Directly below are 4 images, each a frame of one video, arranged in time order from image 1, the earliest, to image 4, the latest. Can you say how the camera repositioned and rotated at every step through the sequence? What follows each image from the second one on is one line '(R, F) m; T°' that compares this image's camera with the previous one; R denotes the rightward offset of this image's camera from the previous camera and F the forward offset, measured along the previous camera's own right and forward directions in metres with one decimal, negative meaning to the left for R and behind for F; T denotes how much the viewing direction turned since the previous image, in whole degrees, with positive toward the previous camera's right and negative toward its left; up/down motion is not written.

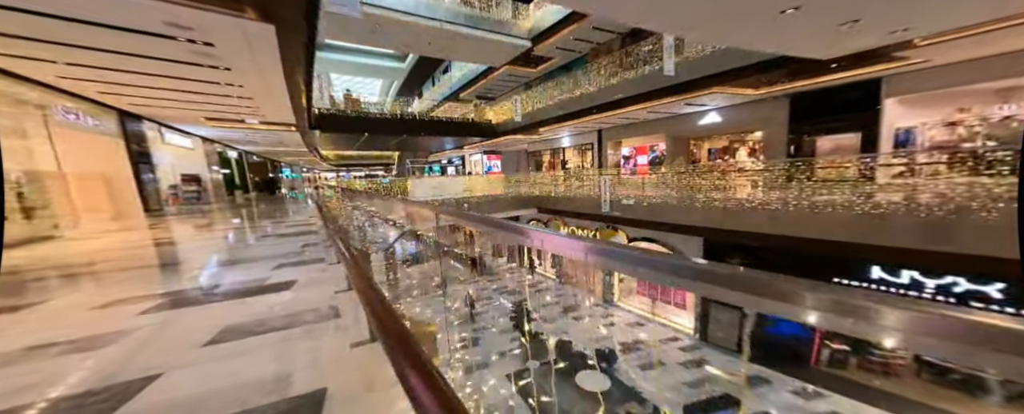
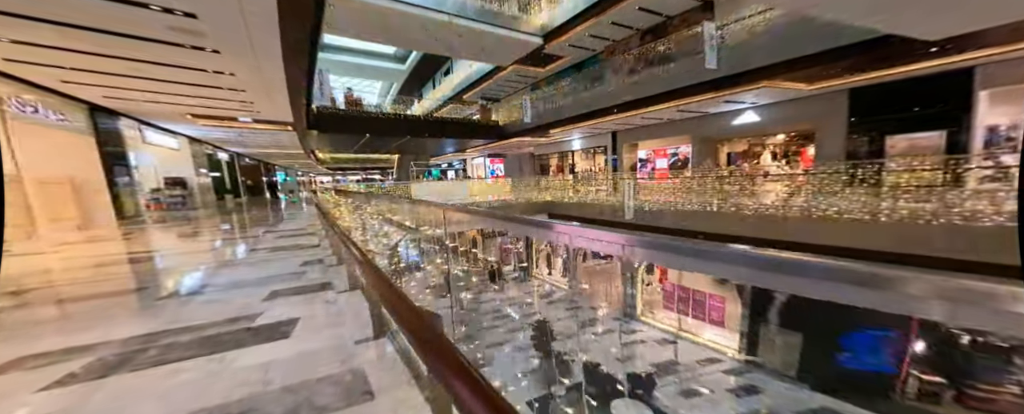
(-0.4, +0.6) m; +1°
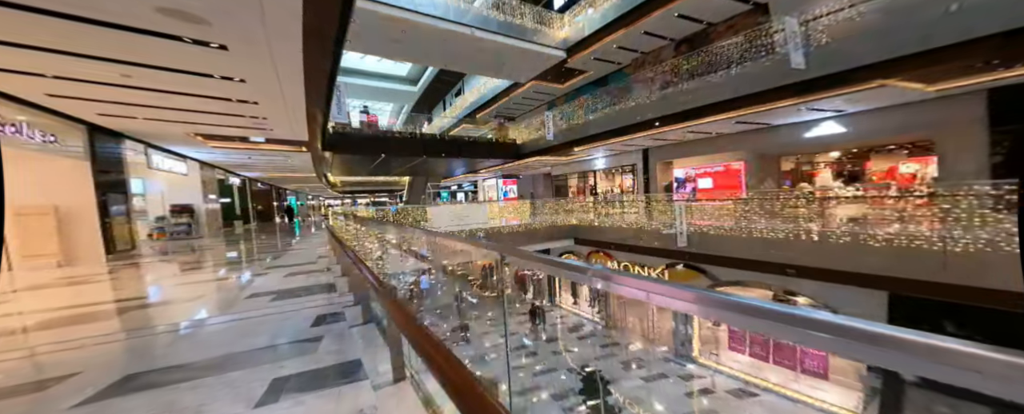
(-0.5, +0.7) m; -1°
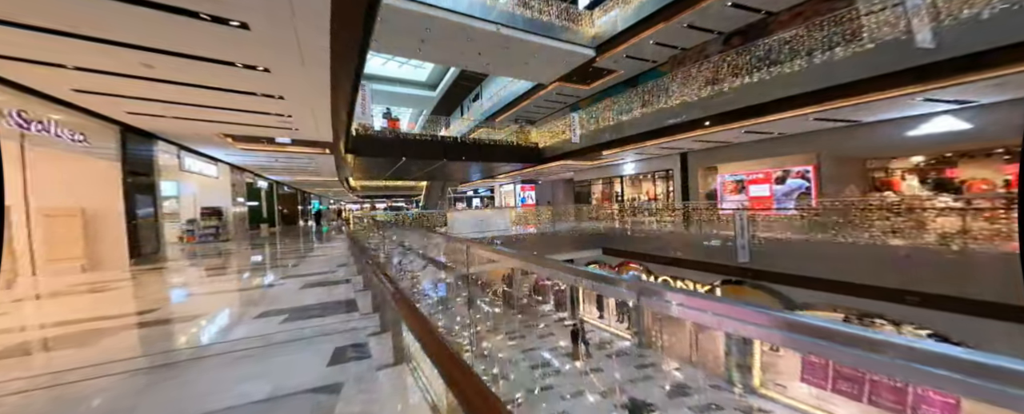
(-0.3, +0.5) m; -3°
